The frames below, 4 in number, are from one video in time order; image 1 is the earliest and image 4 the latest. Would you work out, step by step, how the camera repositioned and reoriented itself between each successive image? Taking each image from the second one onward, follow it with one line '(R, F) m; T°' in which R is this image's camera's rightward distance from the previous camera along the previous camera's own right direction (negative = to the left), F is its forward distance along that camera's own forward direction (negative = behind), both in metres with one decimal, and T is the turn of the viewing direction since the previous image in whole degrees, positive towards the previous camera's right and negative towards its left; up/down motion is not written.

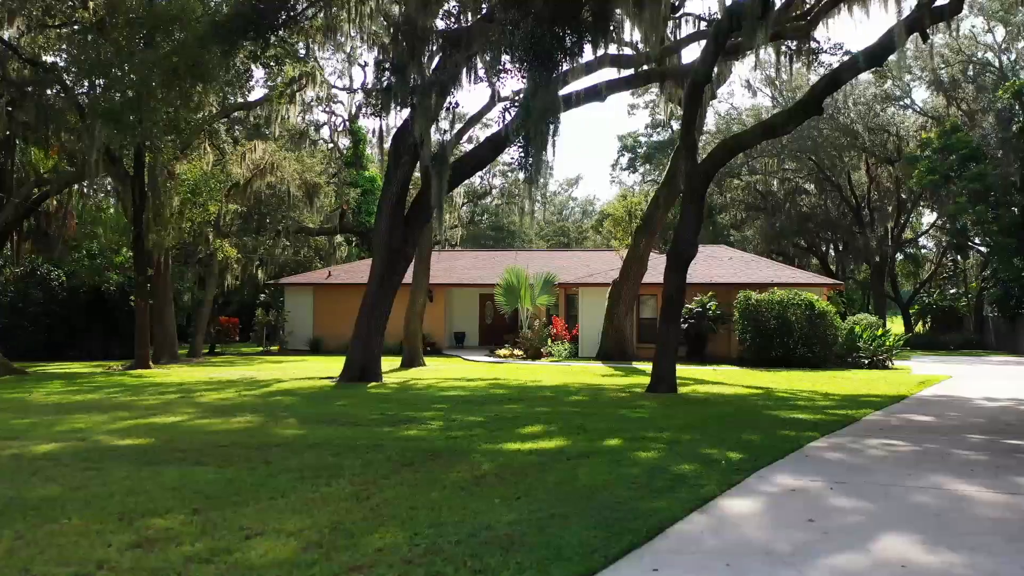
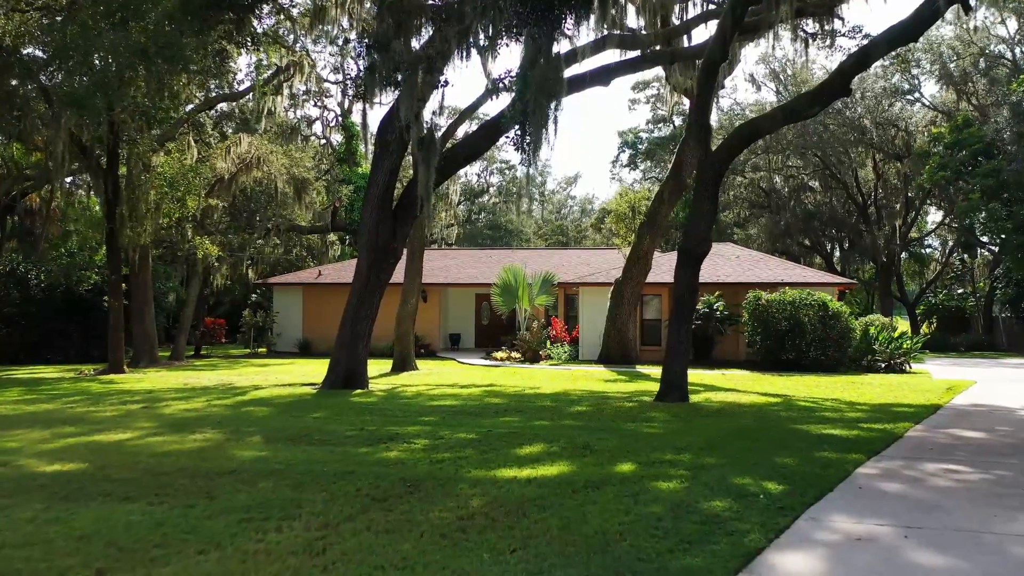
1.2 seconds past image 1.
(0.0, +1.1) m; 0°
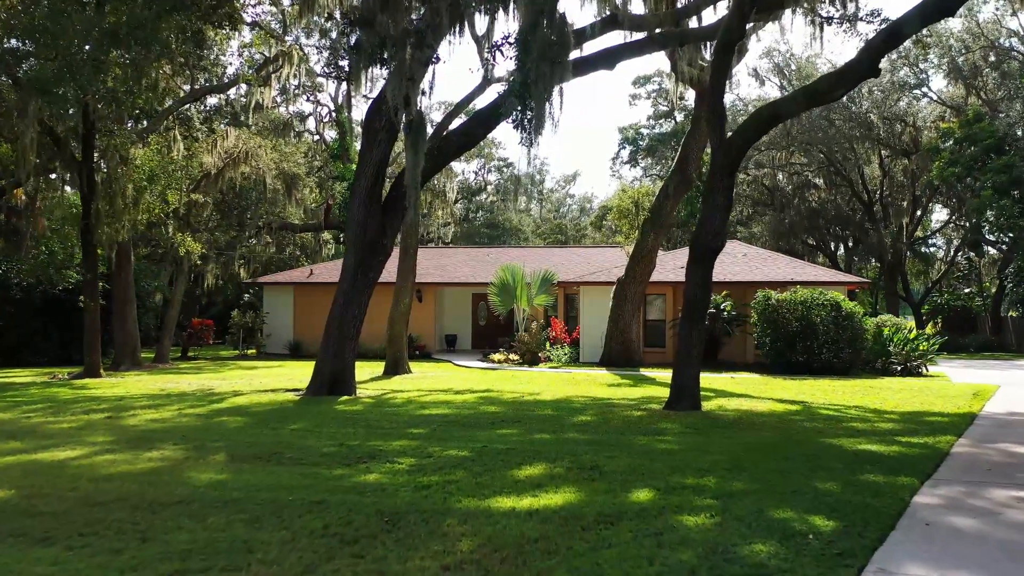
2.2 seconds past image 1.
(0.0, +0.9) m; 0°
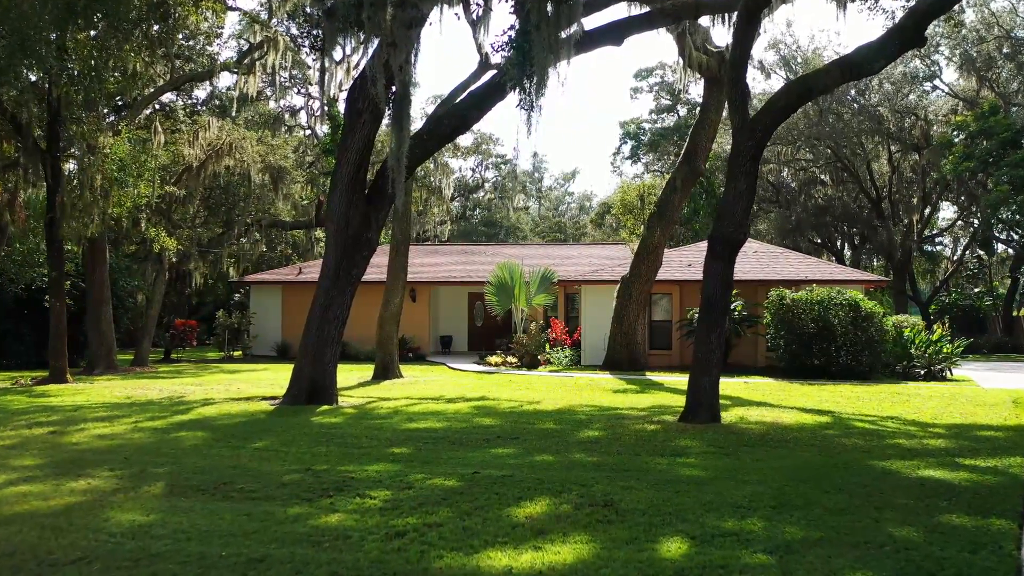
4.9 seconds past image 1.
(0.0, +1.1) m; 0°
